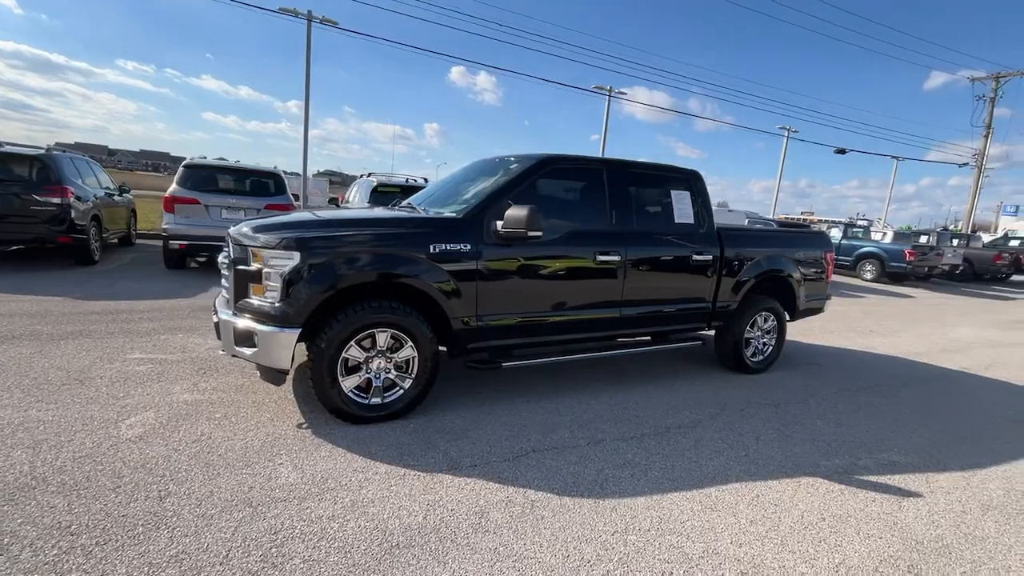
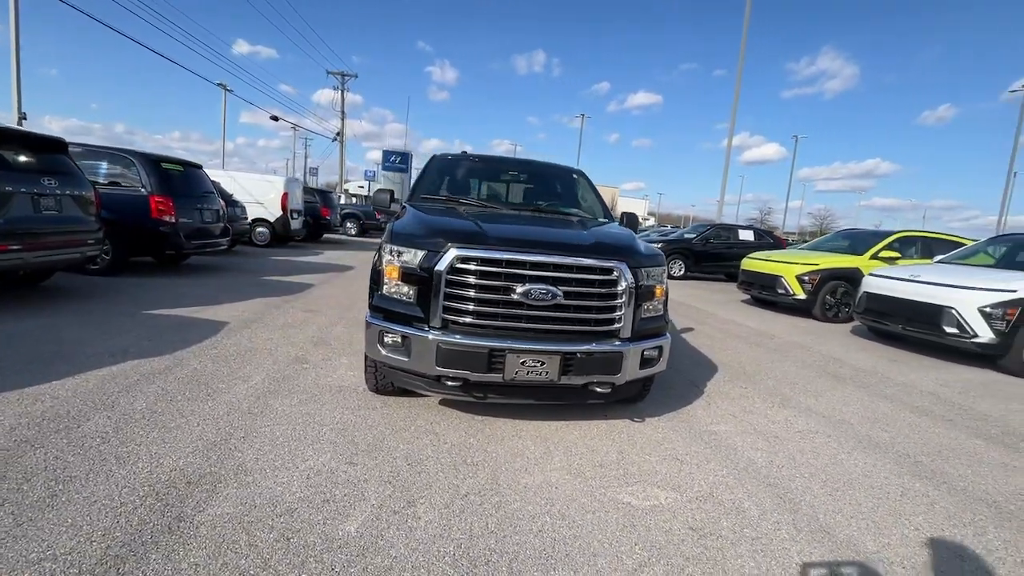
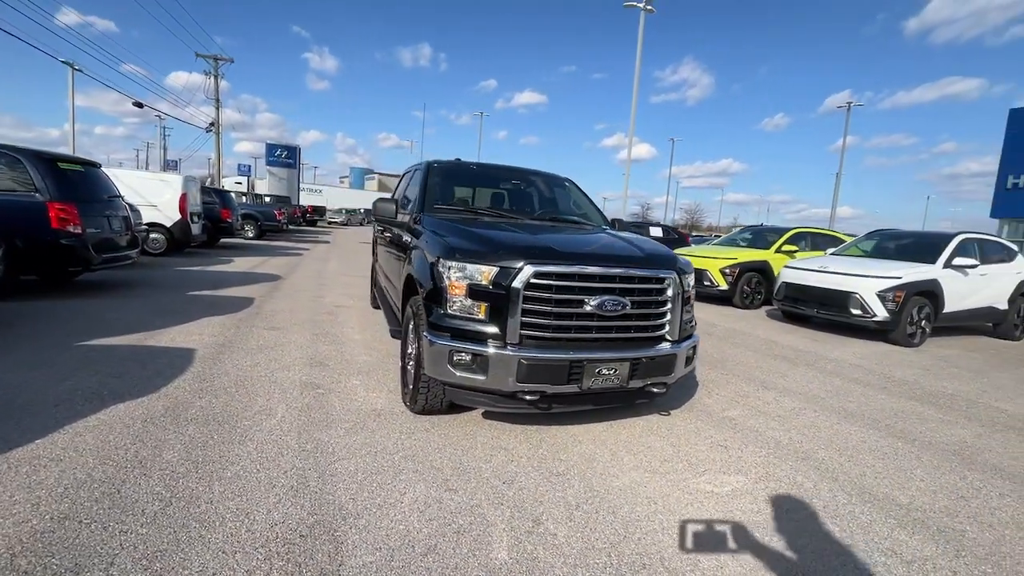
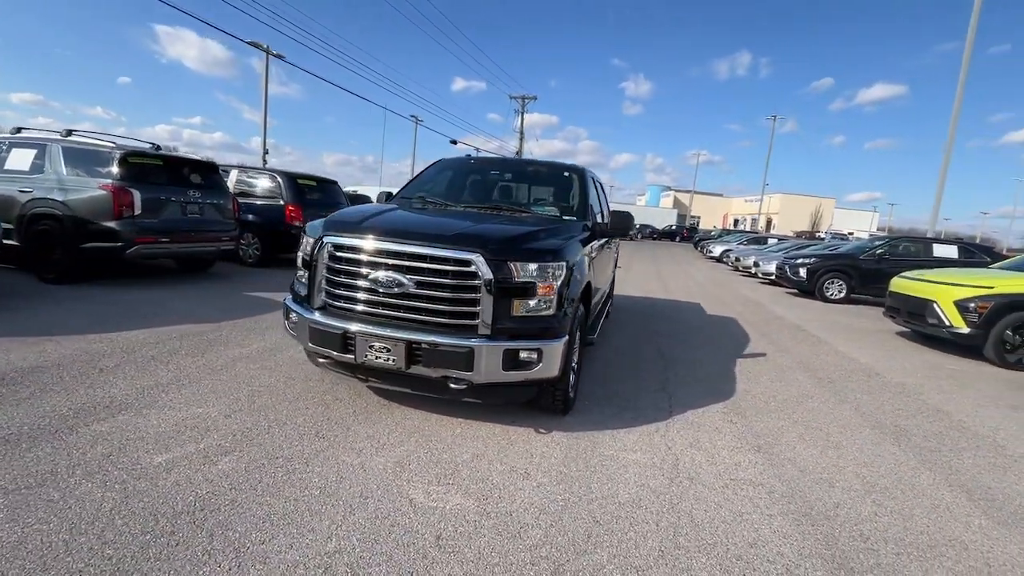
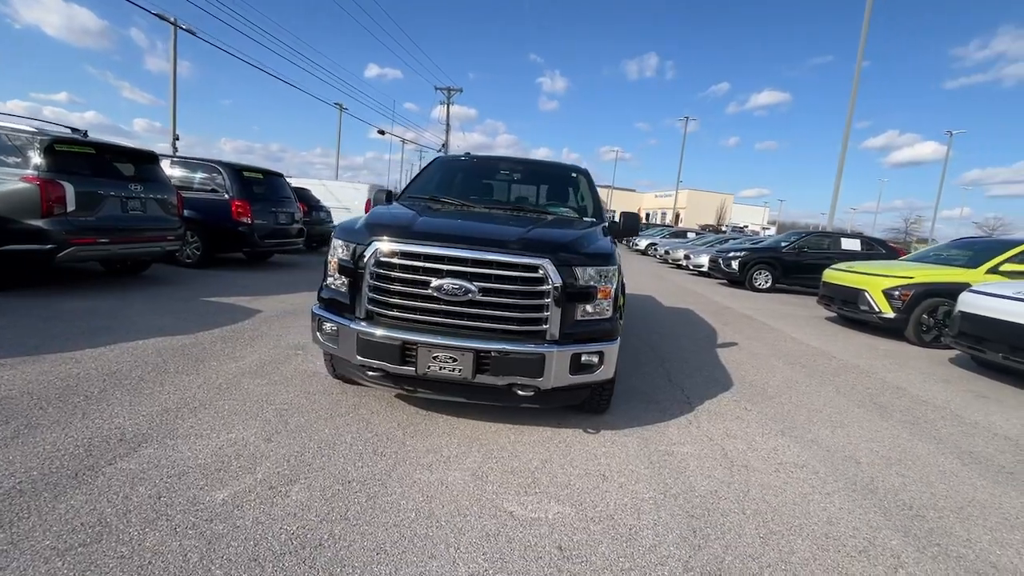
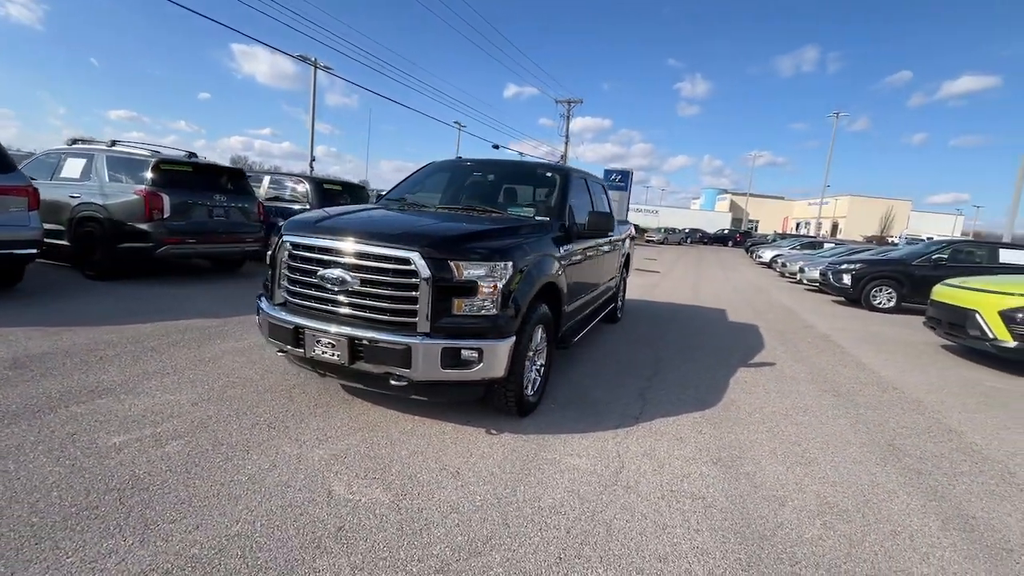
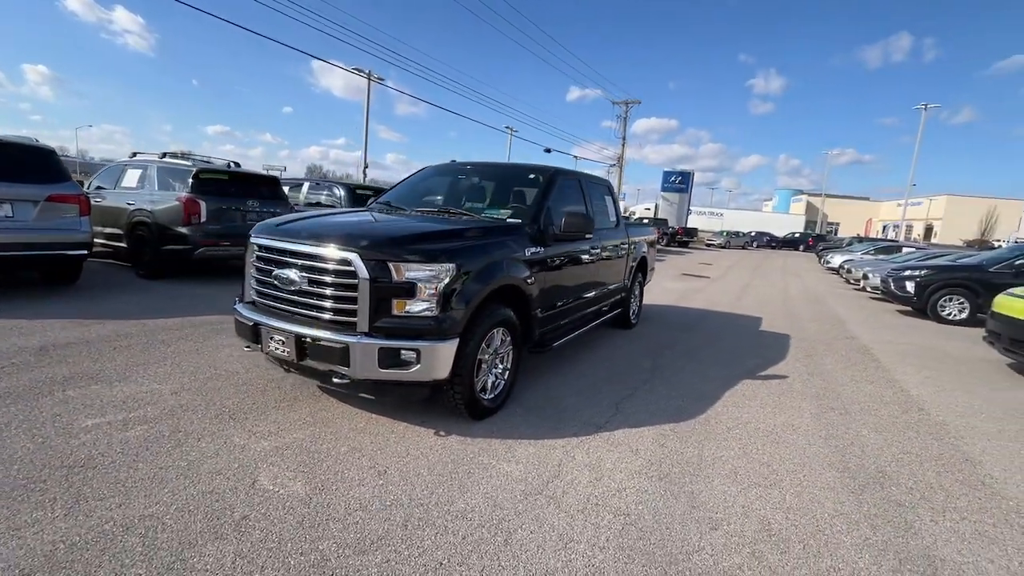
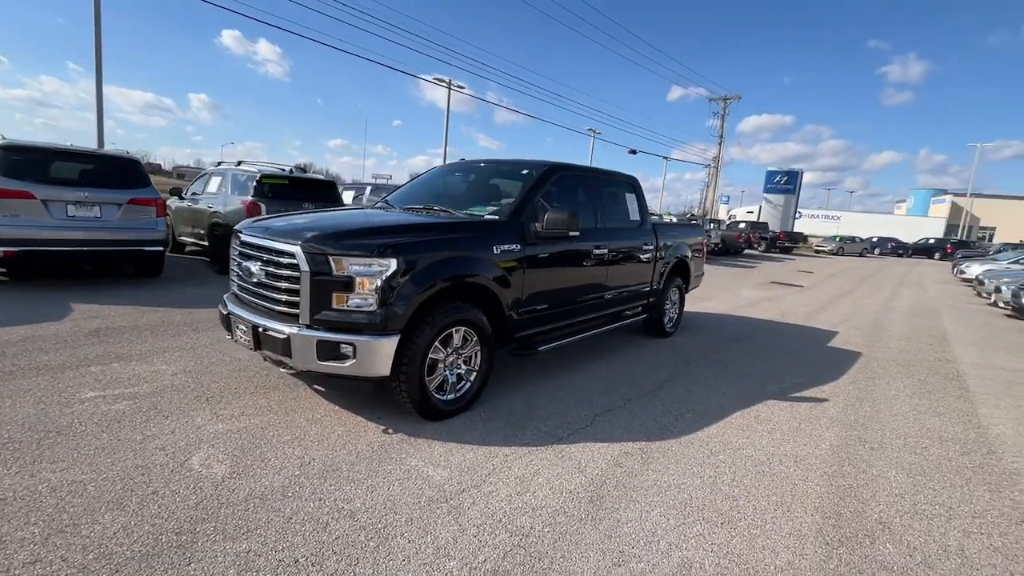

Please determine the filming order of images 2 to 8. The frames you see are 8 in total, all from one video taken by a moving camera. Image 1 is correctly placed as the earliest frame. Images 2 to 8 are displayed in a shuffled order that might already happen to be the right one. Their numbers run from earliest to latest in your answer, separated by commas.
8, 7, 6, 4, 5, 2, 3
